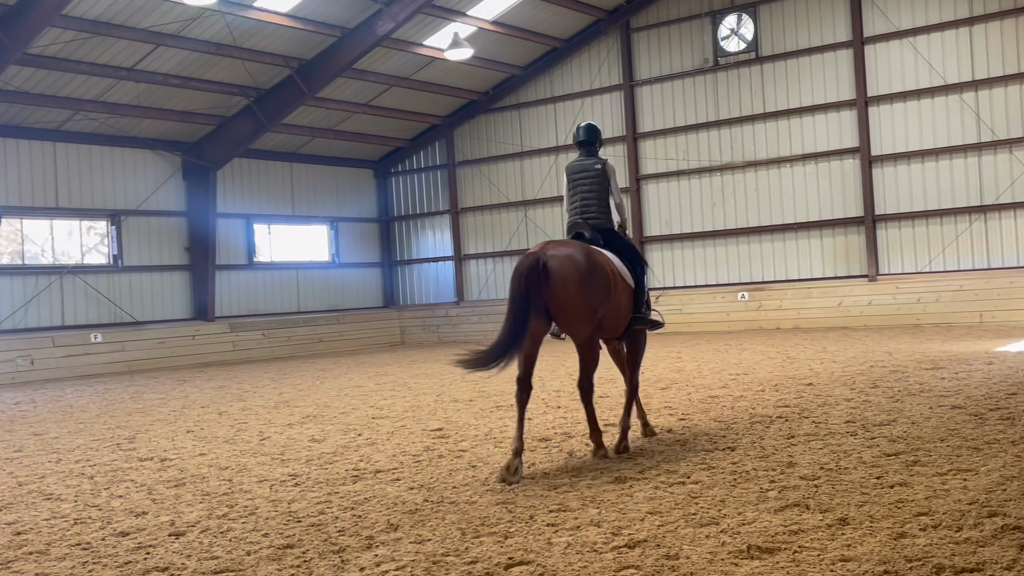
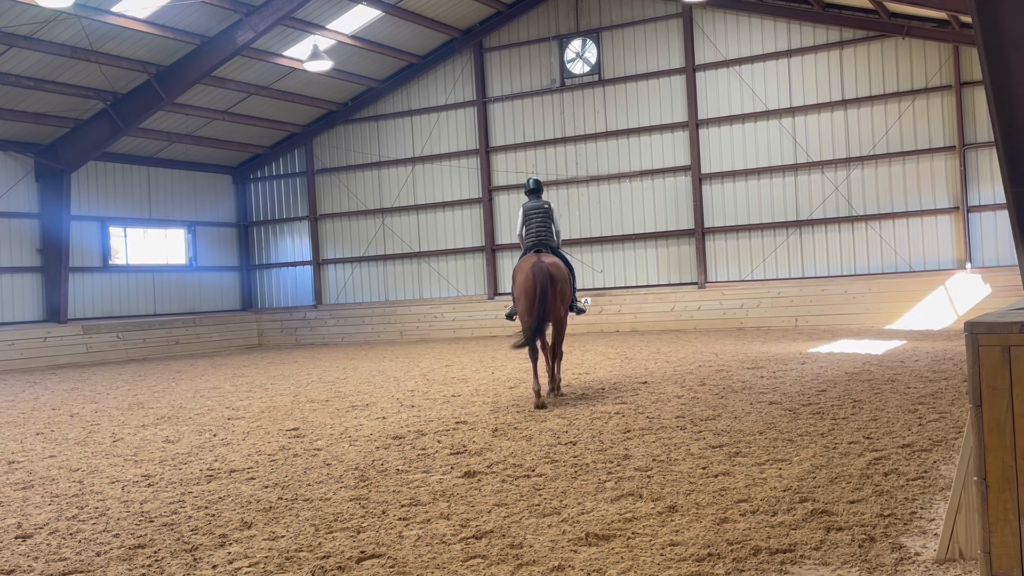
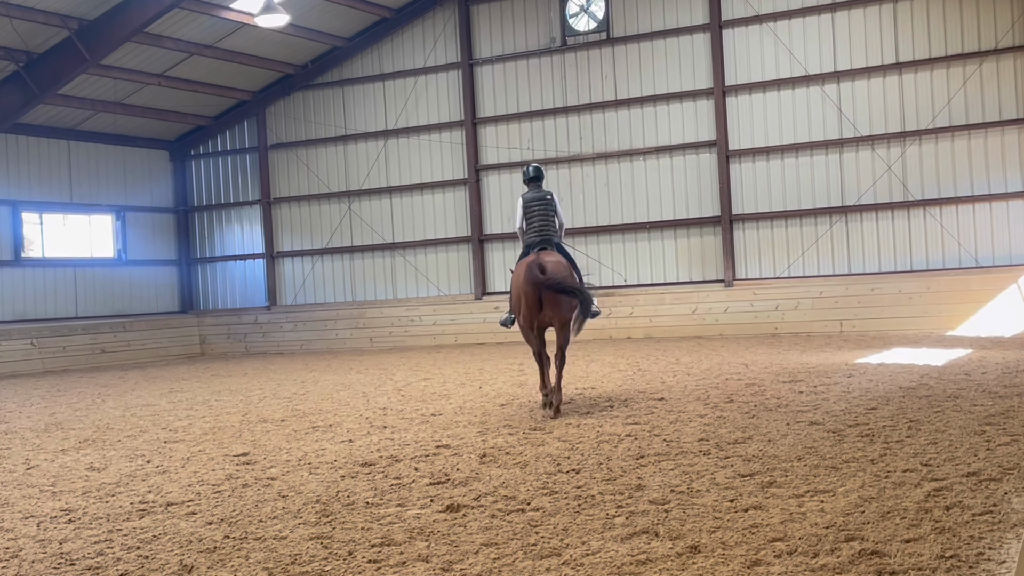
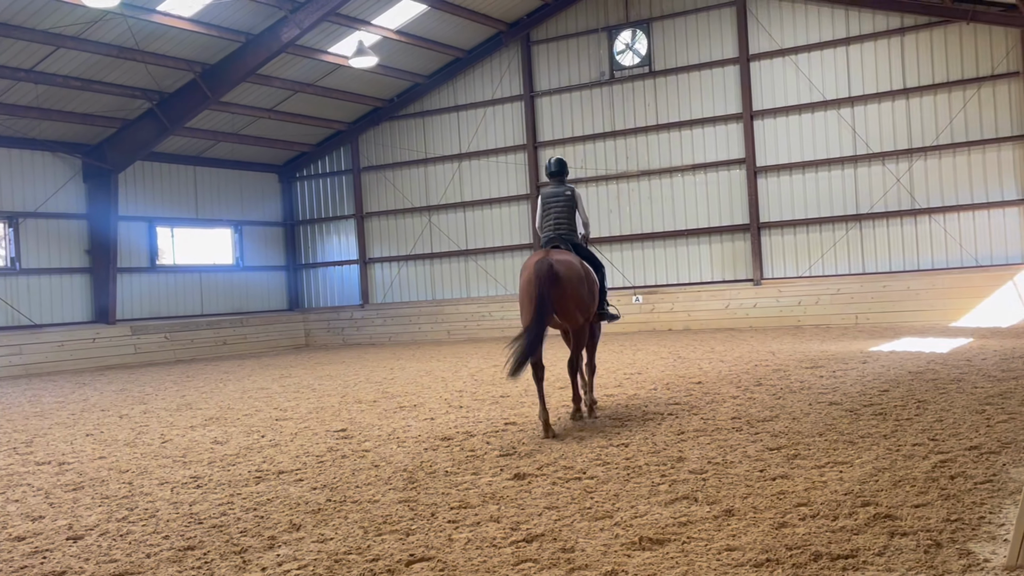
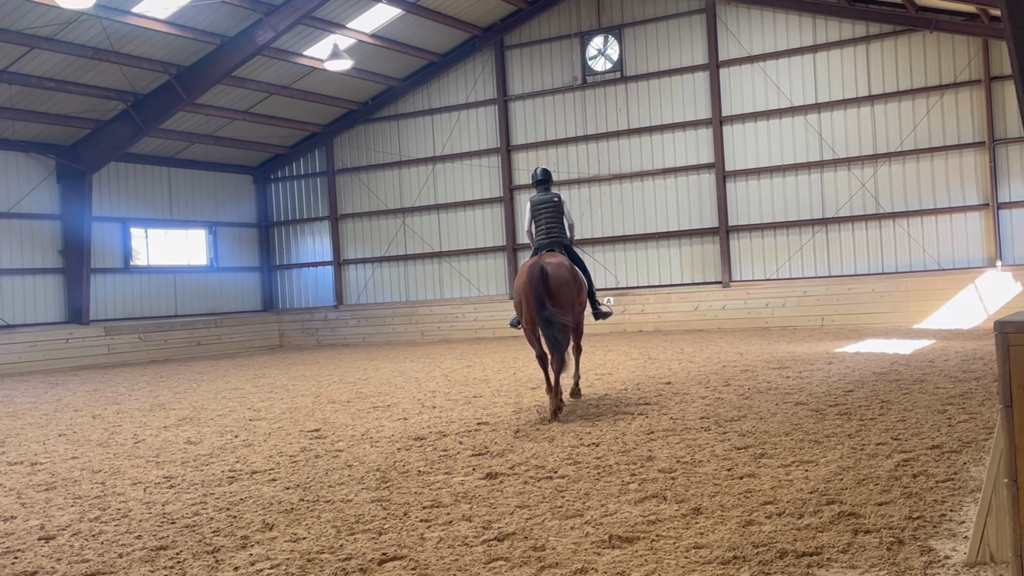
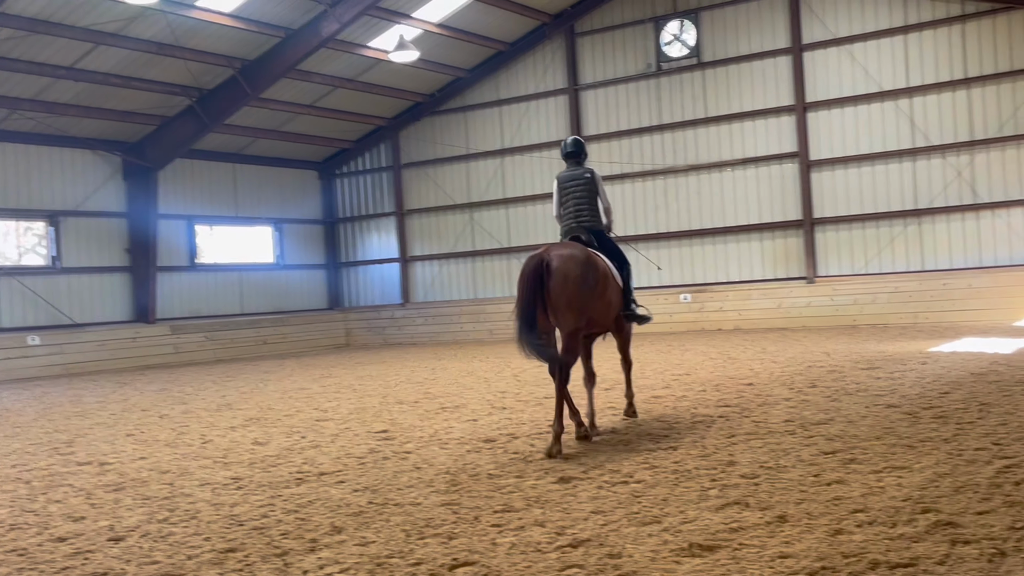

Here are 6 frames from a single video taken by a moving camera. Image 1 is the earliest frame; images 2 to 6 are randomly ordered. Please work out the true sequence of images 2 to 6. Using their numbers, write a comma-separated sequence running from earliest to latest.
6, 4, 5, 2, 3
